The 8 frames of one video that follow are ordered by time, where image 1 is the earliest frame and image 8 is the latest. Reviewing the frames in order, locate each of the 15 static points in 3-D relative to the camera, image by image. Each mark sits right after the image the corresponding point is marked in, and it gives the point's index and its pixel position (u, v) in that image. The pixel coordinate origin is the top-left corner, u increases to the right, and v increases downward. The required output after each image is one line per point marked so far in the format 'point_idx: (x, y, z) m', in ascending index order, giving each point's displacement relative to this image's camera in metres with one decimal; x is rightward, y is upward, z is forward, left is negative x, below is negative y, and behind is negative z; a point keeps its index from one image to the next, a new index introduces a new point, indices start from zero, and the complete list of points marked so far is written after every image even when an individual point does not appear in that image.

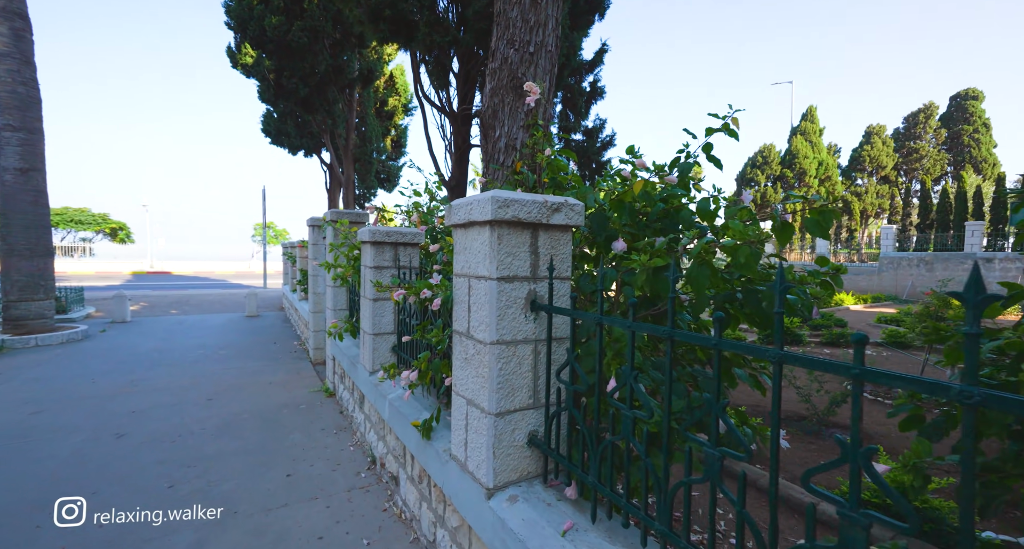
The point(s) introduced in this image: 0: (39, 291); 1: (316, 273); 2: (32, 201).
0: (-8.2, -0.3, +8.4) m
1: (-2.4, 0.0, +5.8) m
2: (-8.1, +1.3, +8.2) m
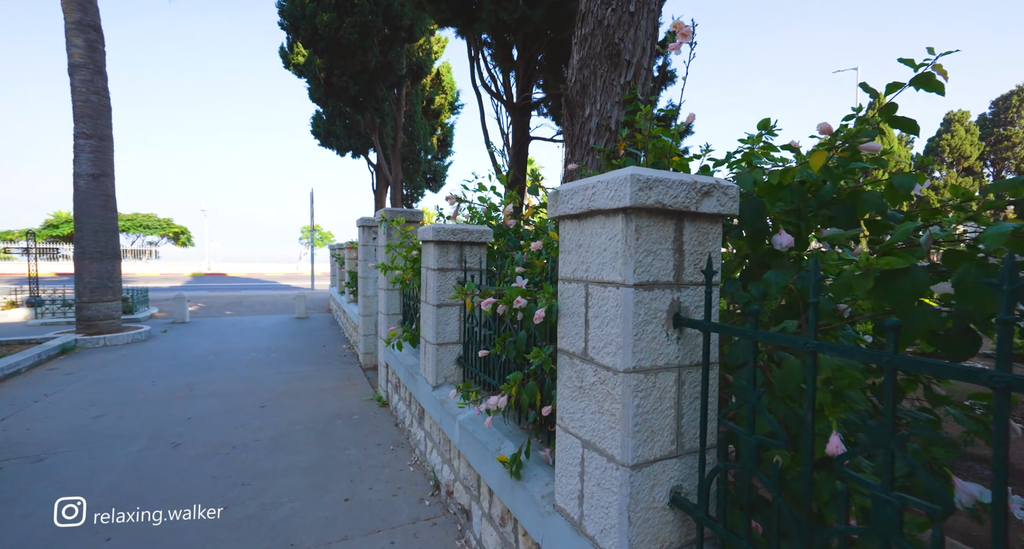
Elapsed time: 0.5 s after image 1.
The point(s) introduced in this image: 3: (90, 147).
0: (-7.3, -0.3, +8.7) m
1: (-1.7, 0.0, +5.6) m
2: (-7.2, +1.3, +8.5) m
3: (-7.3, +2.3, +8.3) m
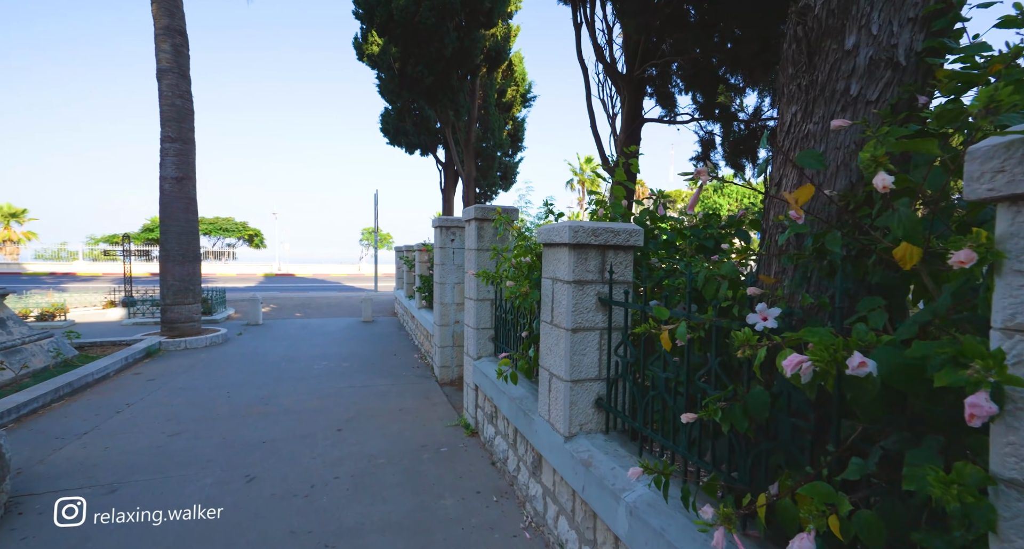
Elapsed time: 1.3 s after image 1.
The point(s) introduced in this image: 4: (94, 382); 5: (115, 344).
0: (-5.9, -0.4, +8.8) m
1: (-0.7, -0.1, +5.2) m
2: (-5.9, +1.2, +8.6) m
3: (-6.0, +2.2, +8.4) m
4: (-5.3, -1.4, +6.0) m
5: (-7.0, -1.3, +8.4) m
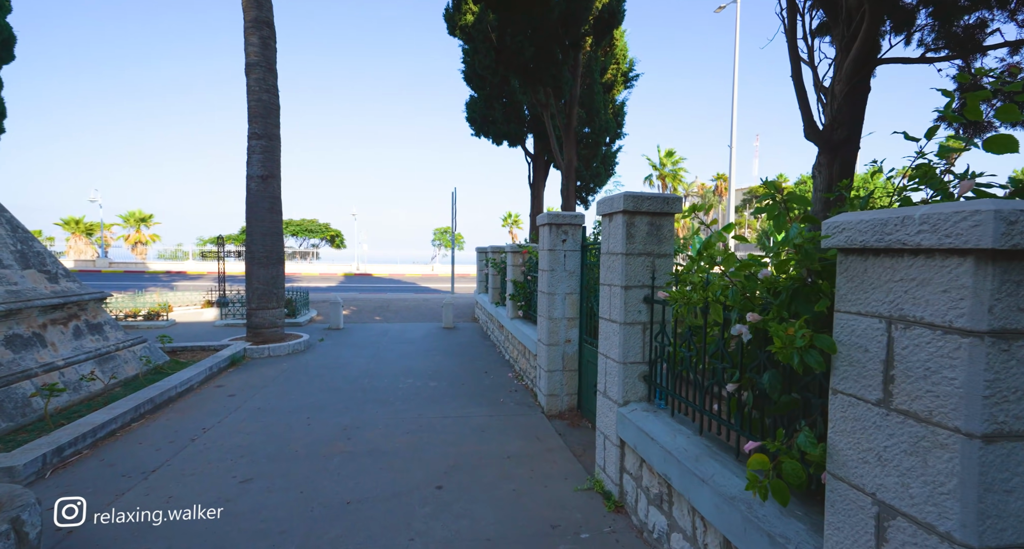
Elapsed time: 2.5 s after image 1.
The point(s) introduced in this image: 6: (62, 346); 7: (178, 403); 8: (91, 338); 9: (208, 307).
0: (-4.3, -0.4, +8.6) m
1: (+0.4, -0.1, +4.3) m
2: (-4.3, +1.2, +8.4) m
3: (-4.4, +2.2, +8.2) m
4: (-4.1, -1.5, +5.8) m
5: (-5.4, -1.3, +8.4) m
6: (-5.9, -0.9, +6.3) m
7: (-4.0, -1.6, +5.7) m
8: (-5.9, -0.9, +6.7) m
9: (-9.2, -1.0, +14.5) m
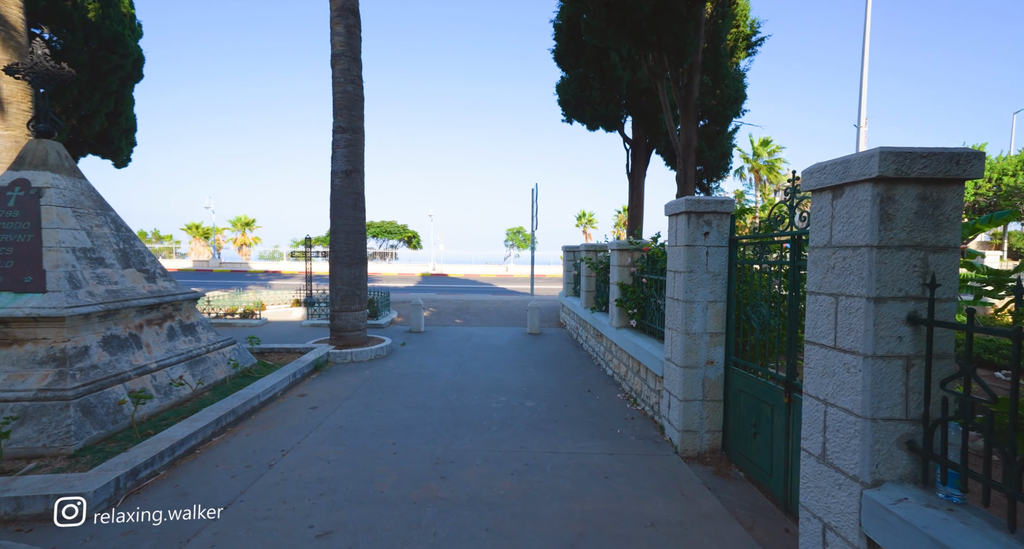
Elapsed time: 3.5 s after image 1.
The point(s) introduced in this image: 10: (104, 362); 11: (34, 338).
0: (-2.7, -0.5, +8.3) m
1: (+1.2, -0.2, +3.3) m
2: (-2.7, +1.2, +8.1) m
3: (-2.8, +2.2, +8.0) m
4: (-2.9, -1.5, +5.5) m
5: (-3.9, -1.3, +8.3) m
6: (-4.6, -1.0, +6.2) m
7: (-2.8, -1.6, +5.4) m
8: (-4.6, -0.9, +6.7) m
9: (-6.7, -1.0, +14.9) m
10: (-4.6, -1.0, +5.5) m
11: (-5.2, -0.7, +5.3) m
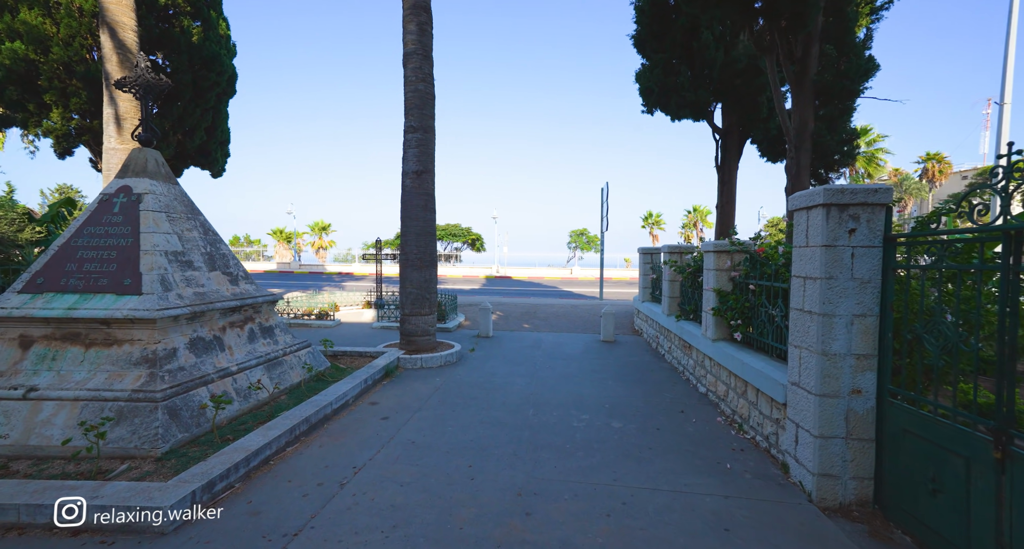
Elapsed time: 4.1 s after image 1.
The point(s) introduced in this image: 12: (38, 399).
0: (-1.5, -0.5, +8.2) m
1: (+1.8, -0.2, +2.7) m
2: (-1.5, +1.1, +8.0) m
3: (-1.6, +2.1, +7.8) m
4: (-2.0, -1.6, +5.4) m
5: (-2.6, -1.4, +8.3) m
6: (-3.6, -1.0, +6.4) m
7: (-2.0, -1.6, +5.3) m
8: (-3.6, -1.0, +6.8) m
9: (-4.6, -1.1, +15.2) m
10: (-3.8, -1.0, +5.6) m
11: (-4.4, -0.7, +5.5) m
12: (-5.3, -1.4, +5.4) m
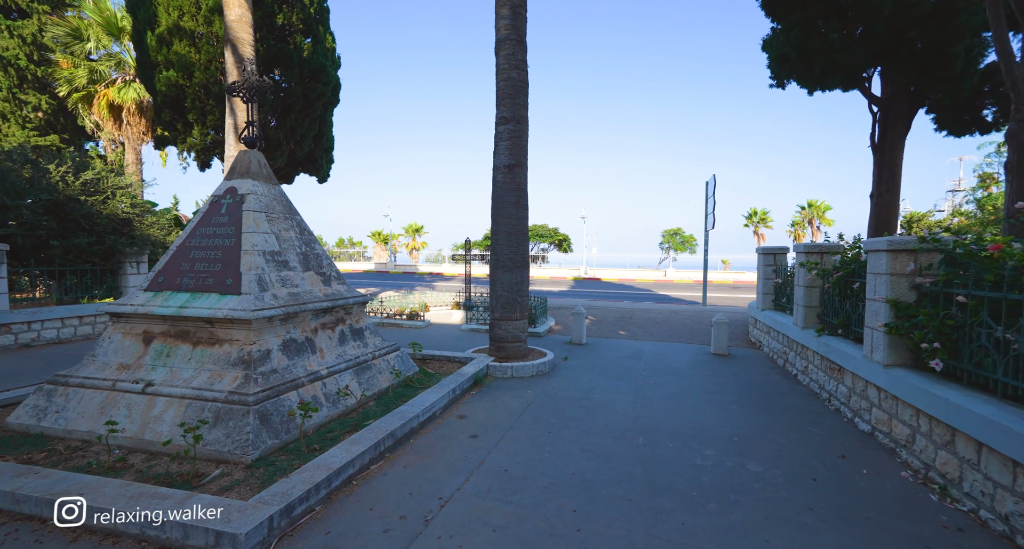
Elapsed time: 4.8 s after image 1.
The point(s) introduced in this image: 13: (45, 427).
0: (+0.1, -0.5, +7.6) m
1: (+2.3, -0.3, +1.7) m
2: (0.0, +1.1, +7.5) m
3: (-0.1, +2.1, +7.4) m
4: (-1.0, -1.6, +5.0) m
5: (-1.0, -1.4, +8.0) m
6: (-2.4, -1.0, +6.3) m
7: (-1.0, -1.6, +4.9) m
8: (-2.2, -1.0, +6.7) m
9: (-1.8, -1.1, +15.1) m
10: (-2.6, -1.1, +5.5) m
11: (-3.3, -0.7, +5.5) m
12: (-4.2, -1.4, +5.5) m
13: (-5.8, -1.9, +6.0) m
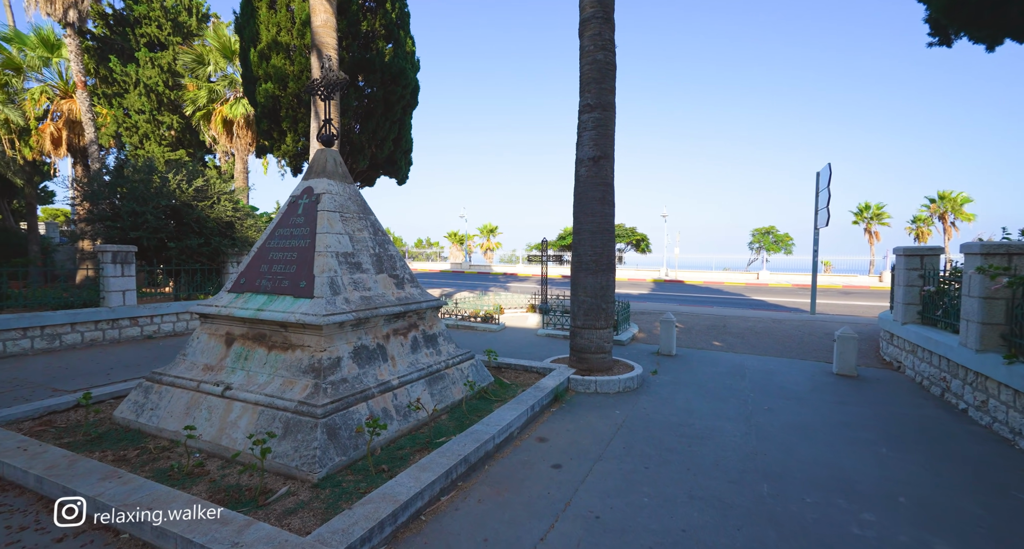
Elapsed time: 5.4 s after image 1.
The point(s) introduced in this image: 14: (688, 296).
0: (+1.3, -0.6, +6.9) m
1: (+2.6, -0.3, +0.7) m
2: (+1.2, +1.0, +6.7) m
3: (+1.1, +2.0, +6.6) m
4: (-0.2, -1.6, +4.4) m
5: (+0.2, -1.4, +7.4) m
6: (-1.4, -1.0, +5.9) m
7: (-0.2, -1.7, +4.3) m
8: (-1.1, -1.0, +6.3) m
9: (+0.6, -1.1, +14.6) m
10: (-1.7, -1.1, +5.2) m
11: (-2.3, -0.8, +5.3) m
12: (-3.2, -1.4, +5.5) m
13: (-4.8, -1.9, +6.1) m
14: (+7.1, -0.9, +19.1) m
